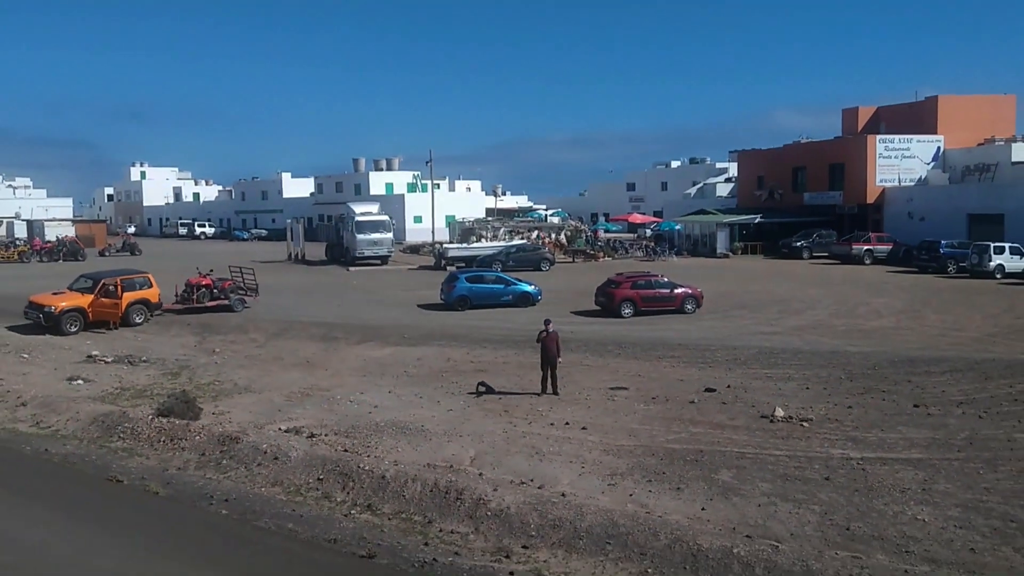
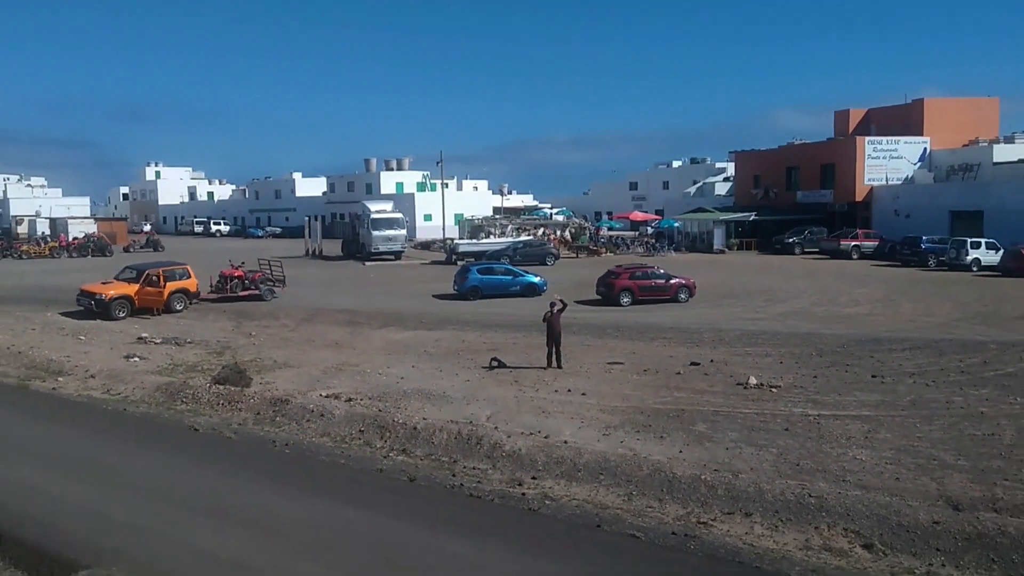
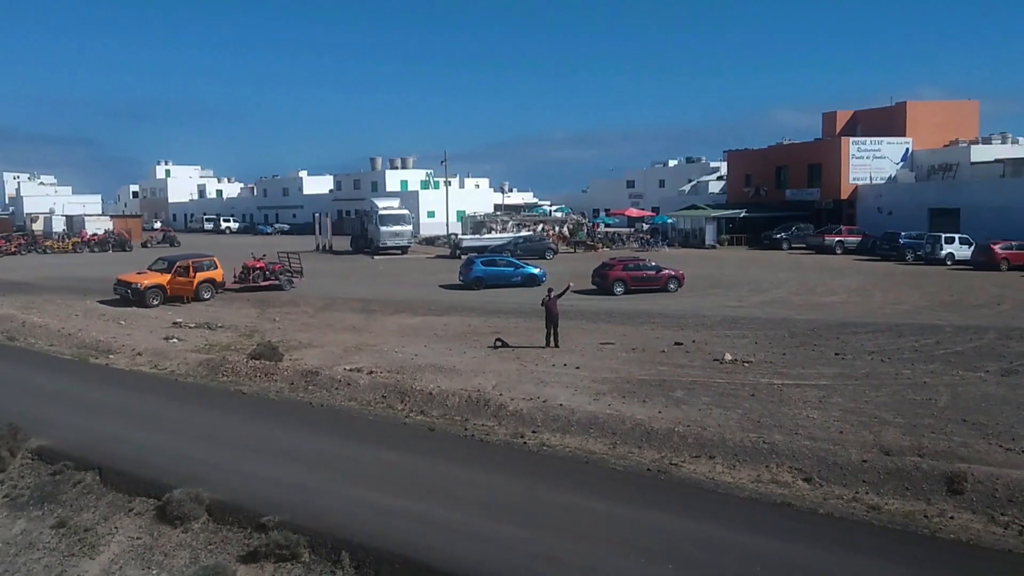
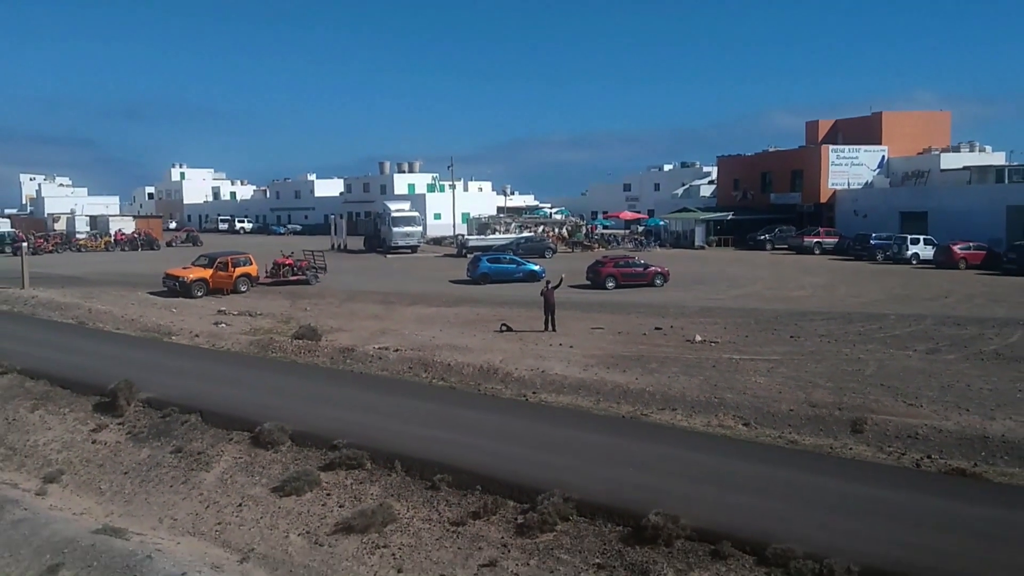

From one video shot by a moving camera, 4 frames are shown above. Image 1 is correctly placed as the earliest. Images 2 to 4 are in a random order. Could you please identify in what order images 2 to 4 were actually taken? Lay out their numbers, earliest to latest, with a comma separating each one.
2, 3, 4
